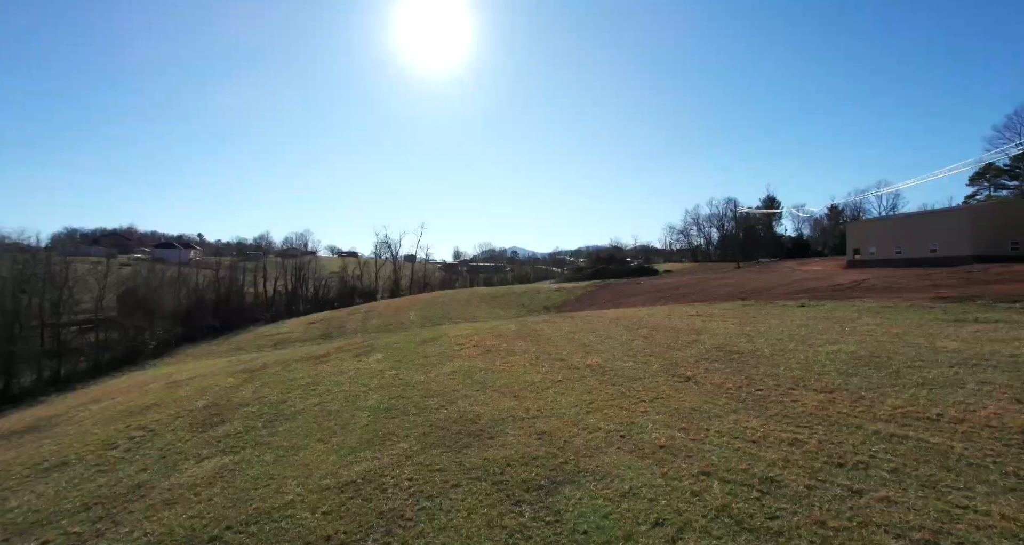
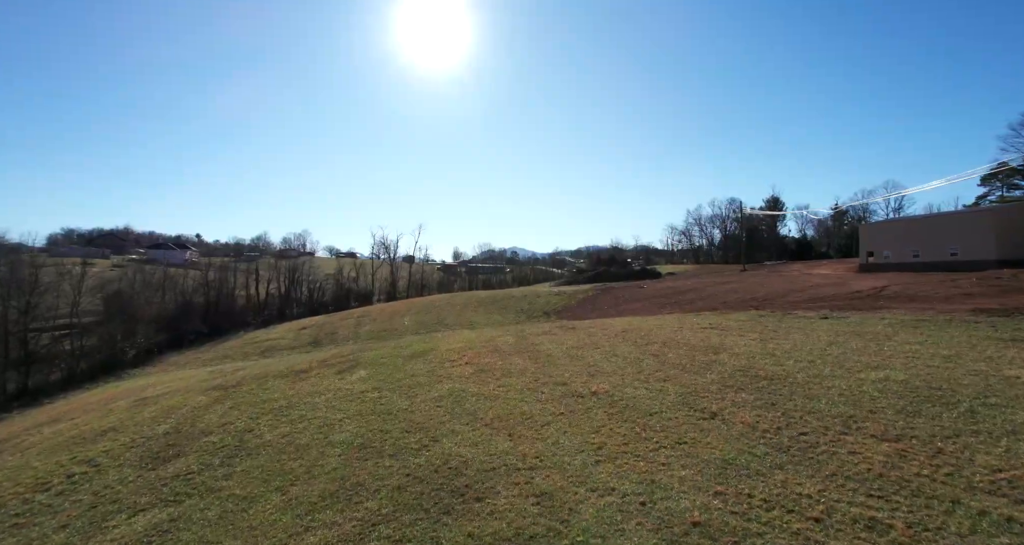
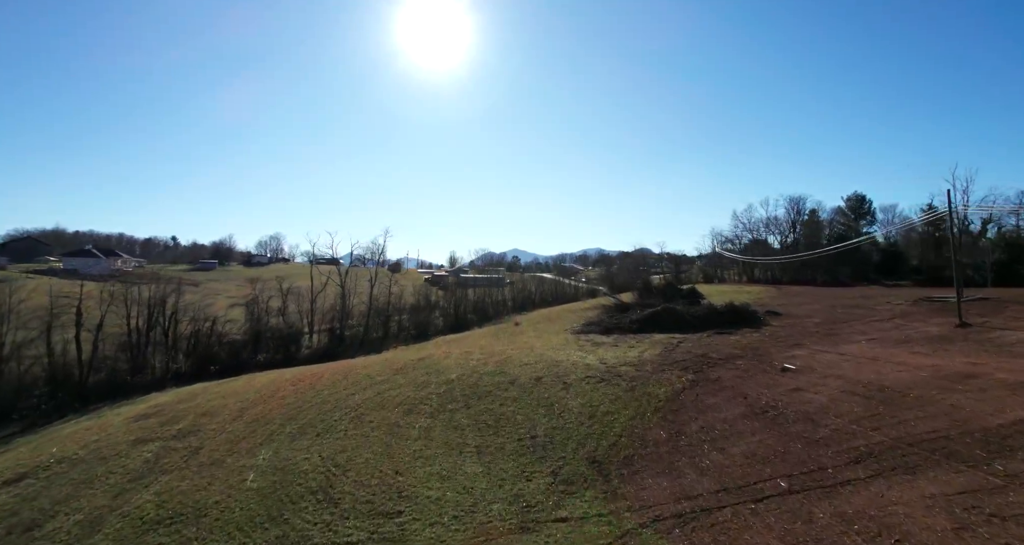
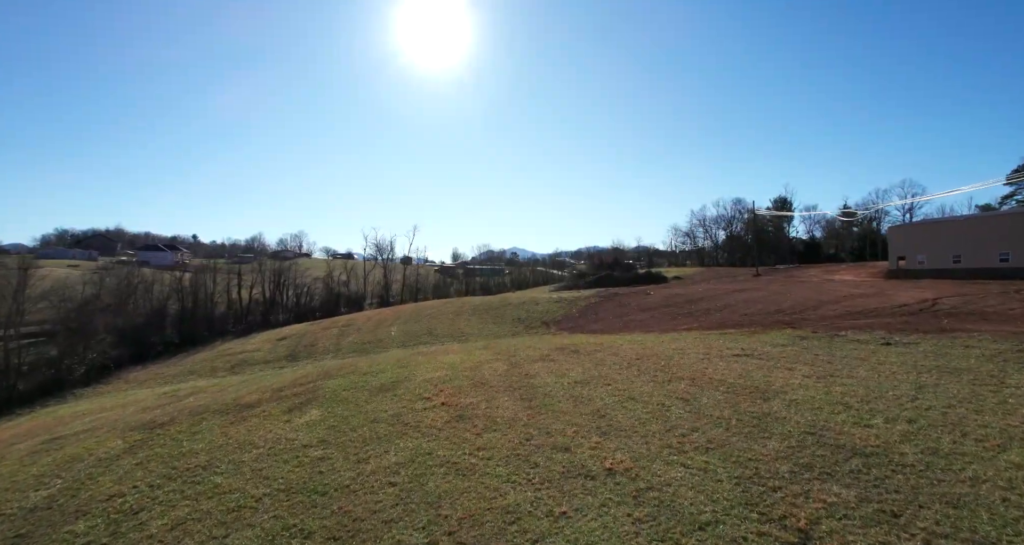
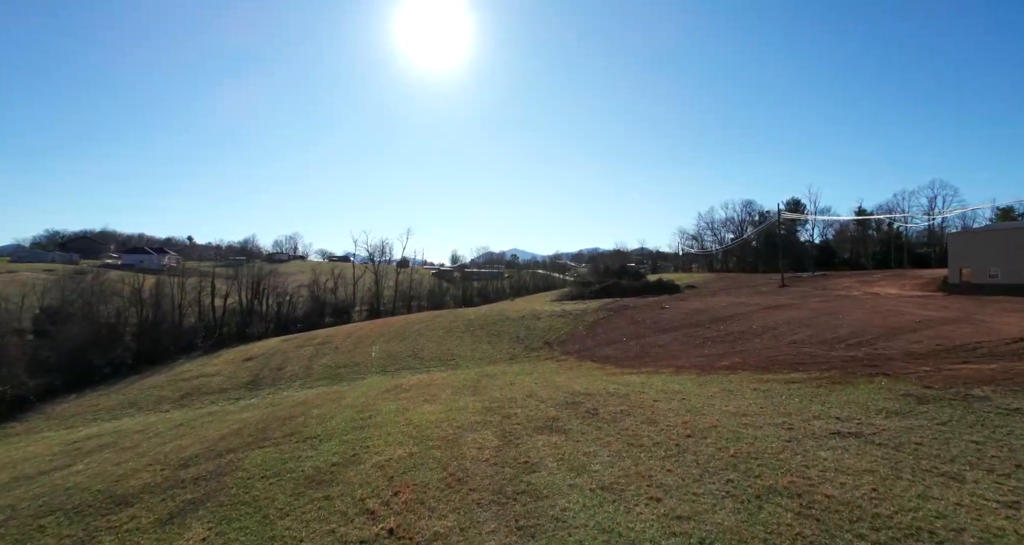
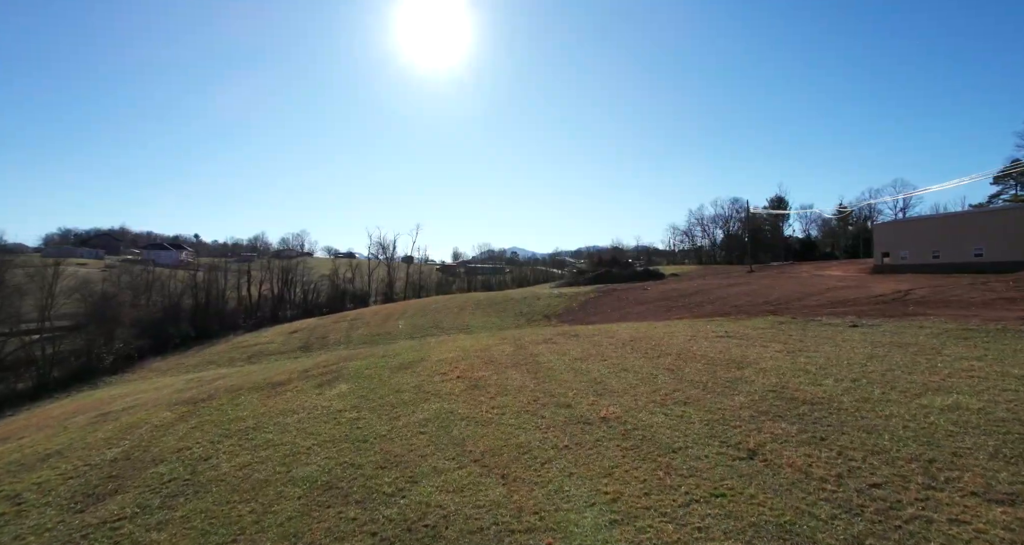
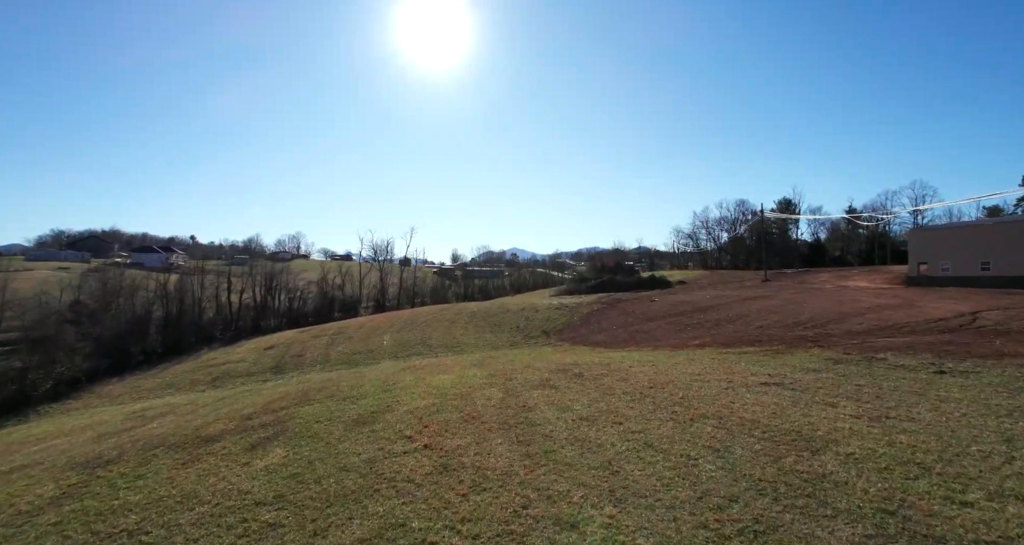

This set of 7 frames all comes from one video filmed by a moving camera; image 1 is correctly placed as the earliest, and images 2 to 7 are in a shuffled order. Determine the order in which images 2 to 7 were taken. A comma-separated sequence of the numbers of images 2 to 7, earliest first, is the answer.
2, 6, 4, 7, 5, 3
